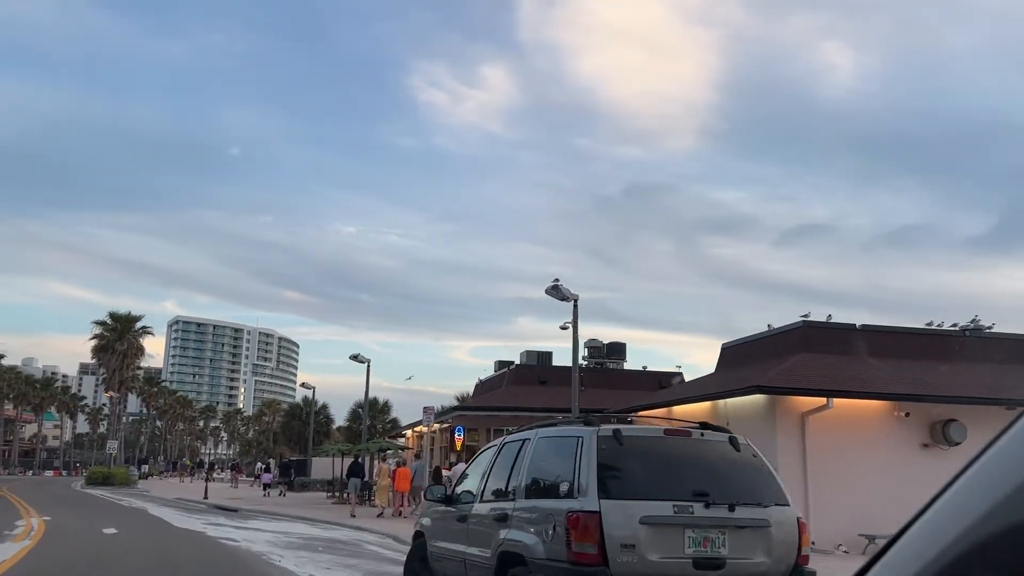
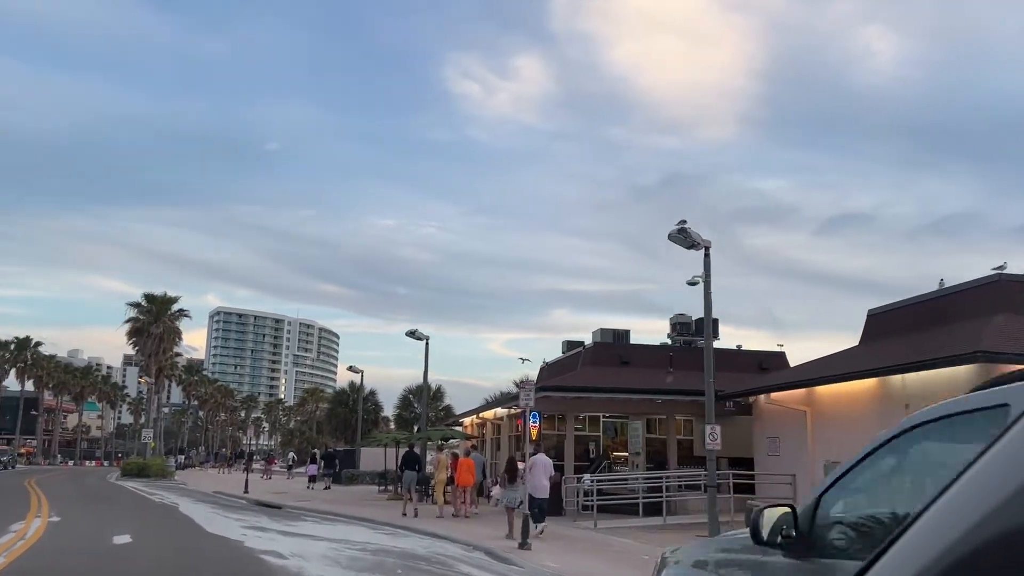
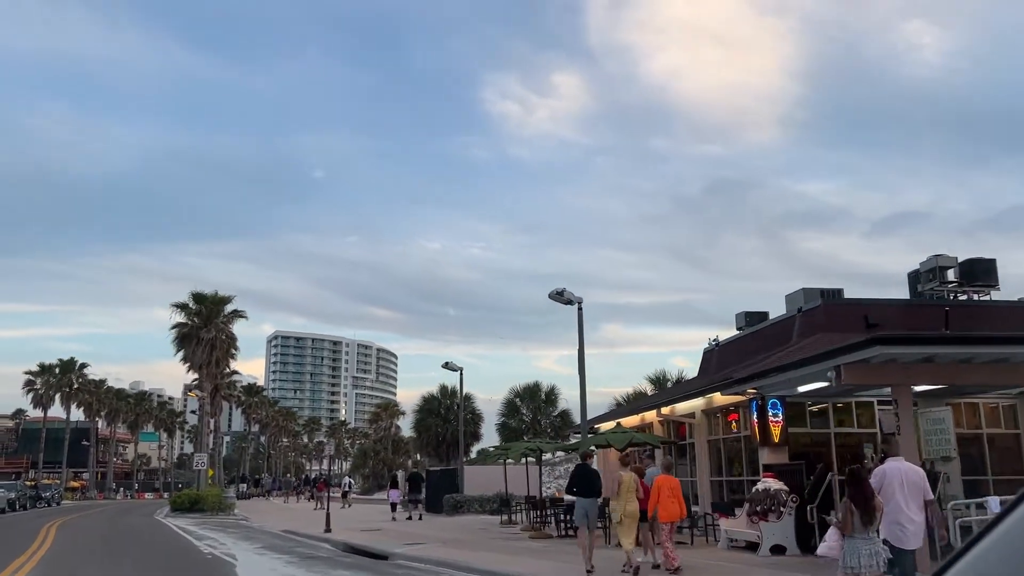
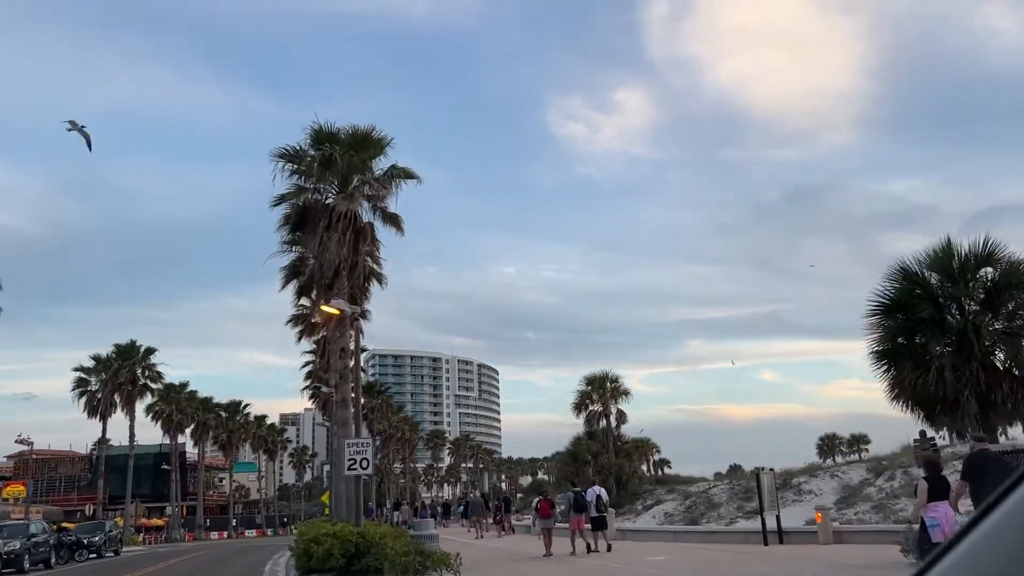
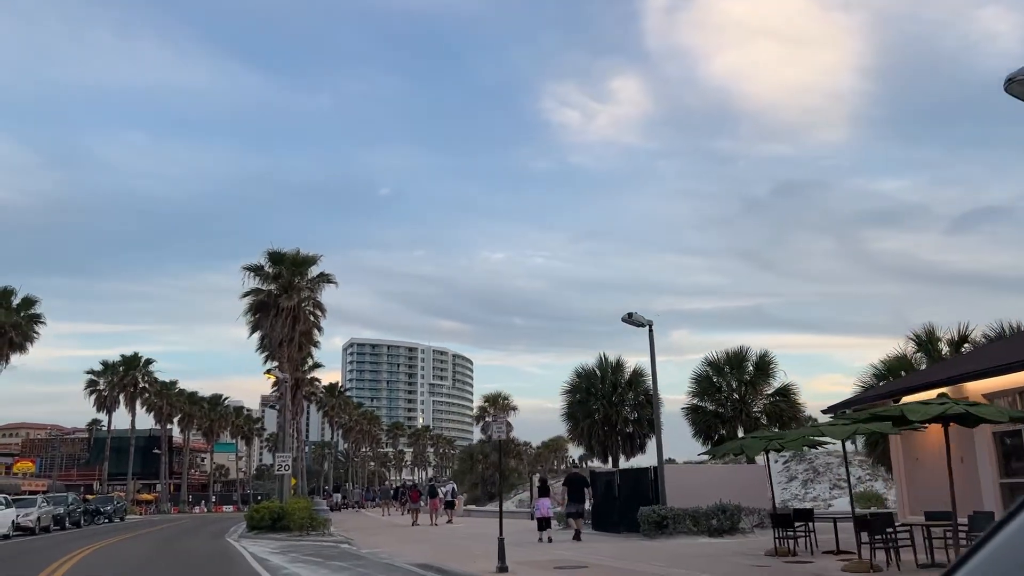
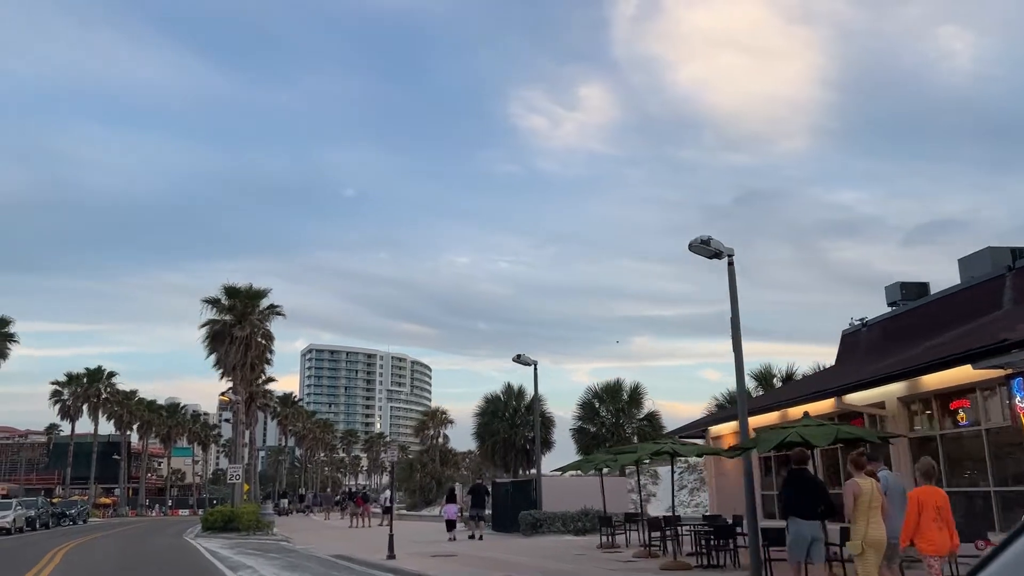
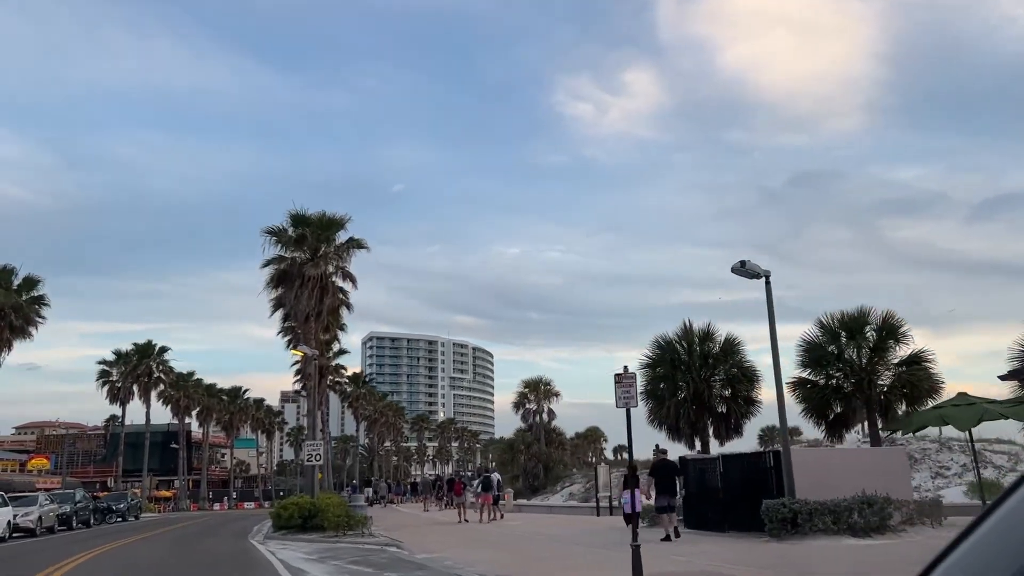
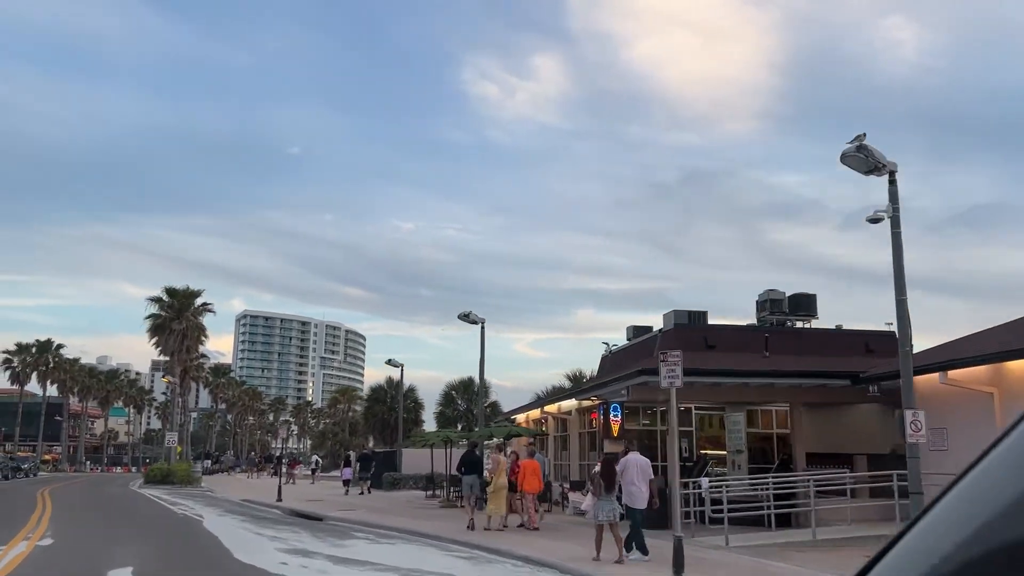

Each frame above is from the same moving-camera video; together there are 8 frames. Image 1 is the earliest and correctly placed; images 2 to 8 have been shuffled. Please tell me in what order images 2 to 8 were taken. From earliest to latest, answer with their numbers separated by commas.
2, 8, 3, 6, 5, 7, 4
